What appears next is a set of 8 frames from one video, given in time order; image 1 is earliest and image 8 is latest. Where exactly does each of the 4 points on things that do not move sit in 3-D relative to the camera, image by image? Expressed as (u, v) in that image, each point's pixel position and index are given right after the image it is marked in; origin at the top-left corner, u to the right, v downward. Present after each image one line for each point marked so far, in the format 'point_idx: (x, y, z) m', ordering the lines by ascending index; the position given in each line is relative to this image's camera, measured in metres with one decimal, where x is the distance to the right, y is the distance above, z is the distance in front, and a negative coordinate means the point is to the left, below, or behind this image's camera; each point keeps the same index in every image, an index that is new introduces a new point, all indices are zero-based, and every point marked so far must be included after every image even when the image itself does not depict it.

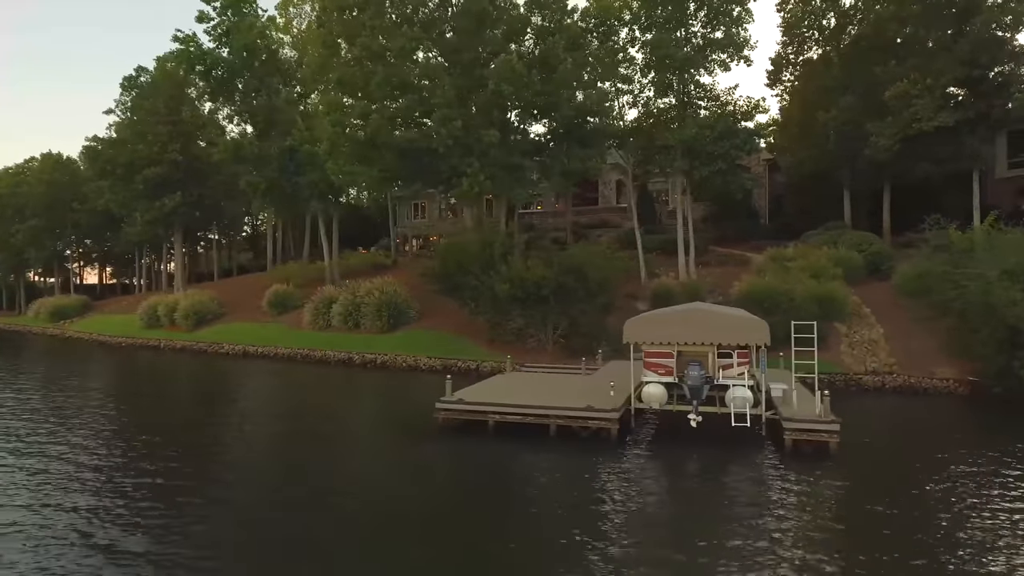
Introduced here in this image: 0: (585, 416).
0: (+1.5, -2.6, +13.2) m
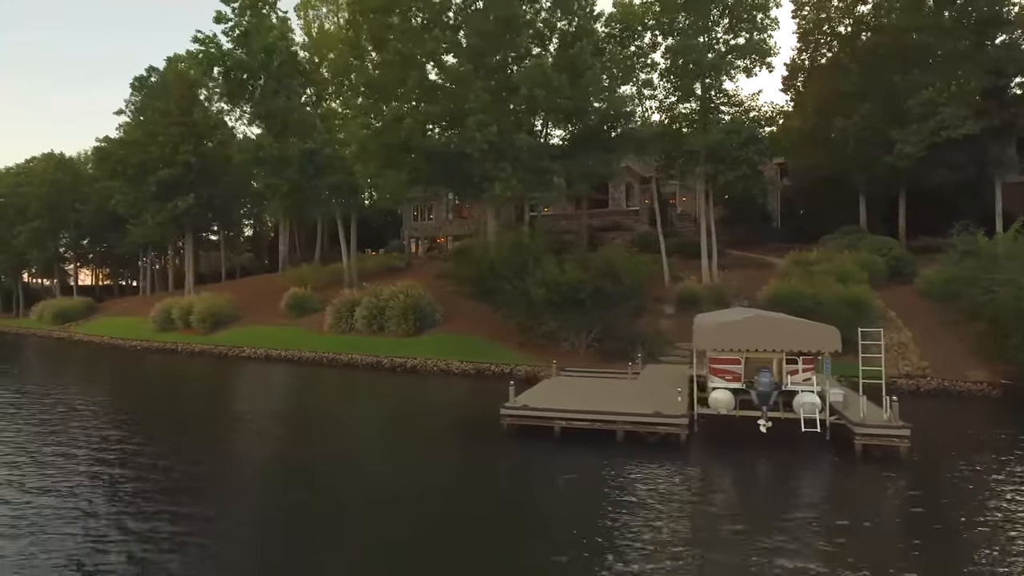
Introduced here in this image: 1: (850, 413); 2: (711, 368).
0: (+2.9, -2.8, +13.4) m
1: (+7.1, -2.6, +13.5) m
2: (+4.3, -1.7, +13.8) m
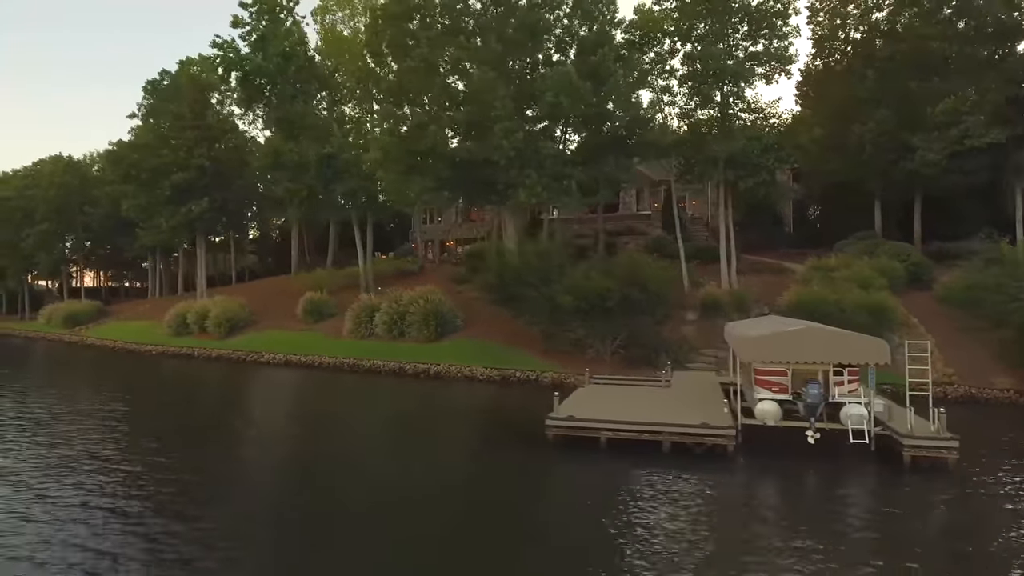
0: (+3.9, -3.0, +13.5) m
1: (+8.1, -2.9, +13.6) m
2: (+5.3, -2.0, +13.9) m
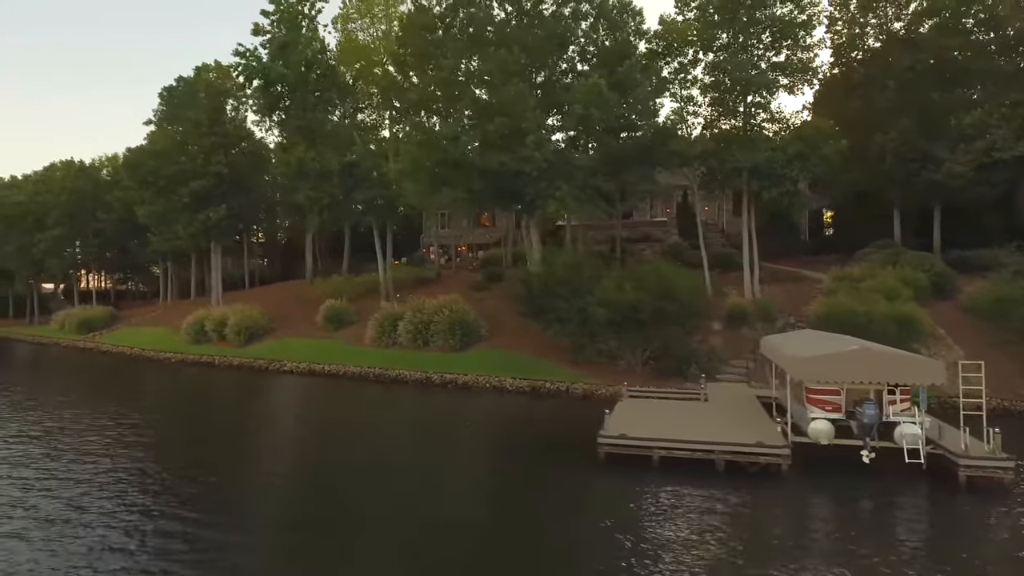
0: (+5.1, -3.4, +13.5) m
1: (+9.2, -3.3, +13.7) m
2: (+6.4, -2.4, +14.0) m
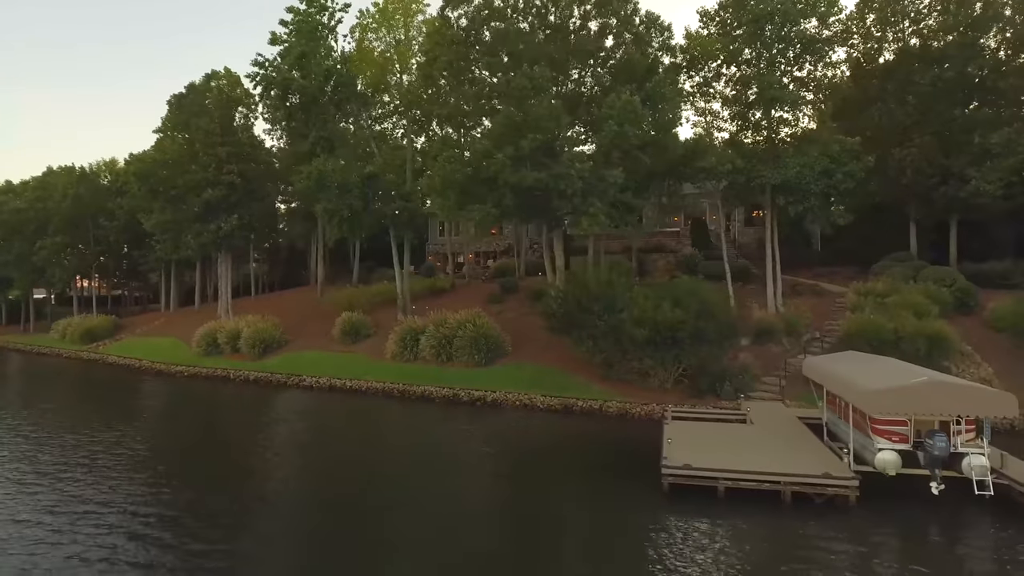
0: (+6.5, -4.1, +13.5) m
1: (+10.6, -3.9, +13.7) m
2: (+7.8, -3.0, +13.9) m
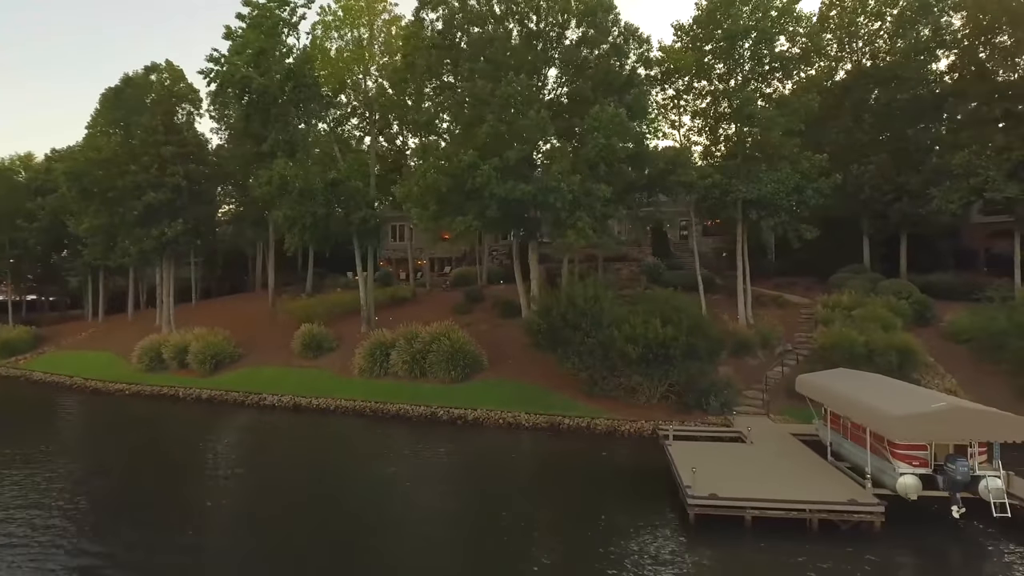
0: (+7.0, -4.6, +13.4) m
1: (+11.1, -4.5, +14.1) m
2: (+8.3, -3.6, +14.0) m
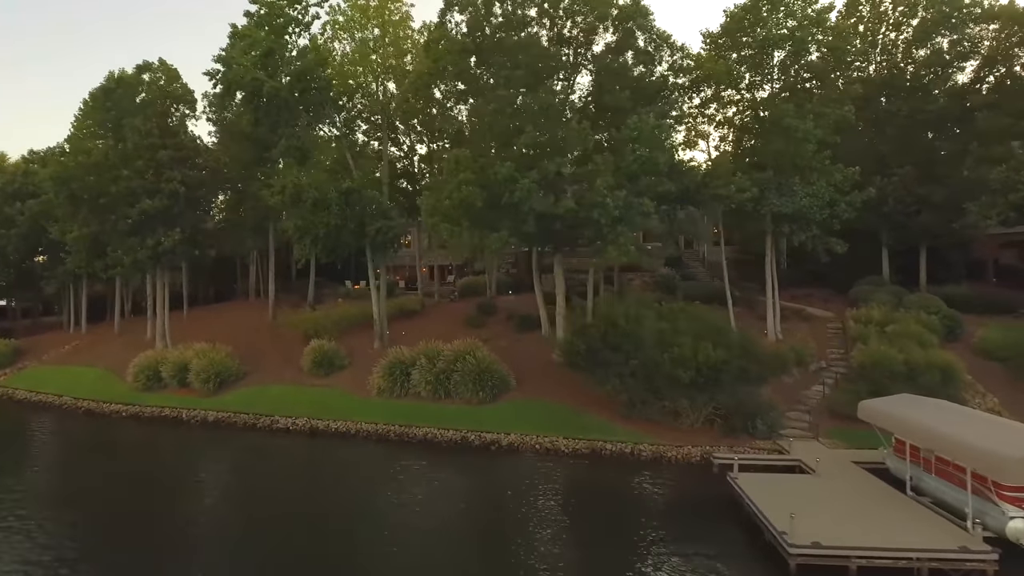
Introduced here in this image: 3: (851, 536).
0: (+8.7, -5.3, +12.6) m
1: (+12.8, -5.1, +13.5) m
2: (+10.0, -4.2, +13.3) m
3: (+7.0, -5.1, +13.3) m
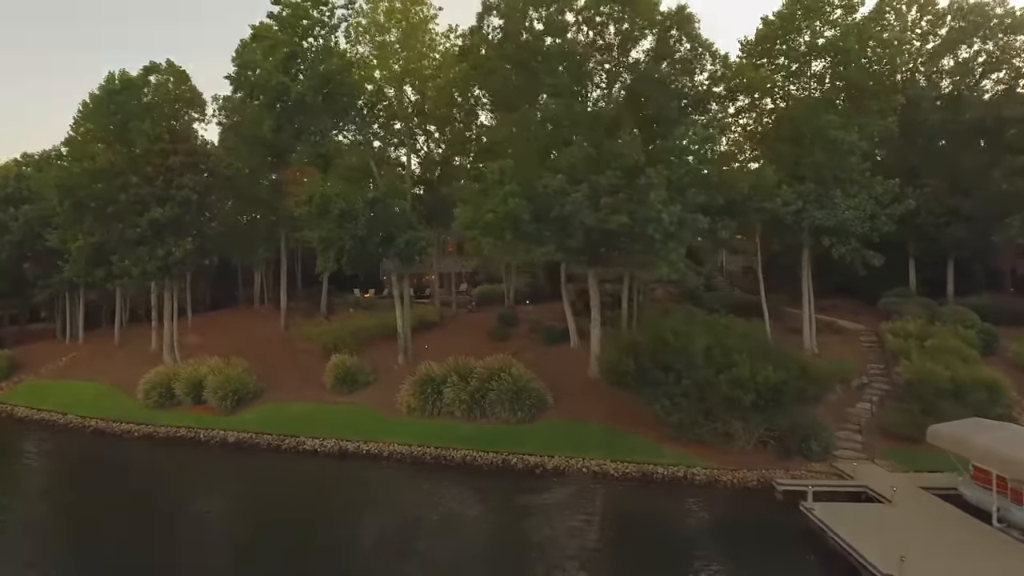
0: (+10.6, -5.9, +12.0) m
1: (+14.6, -5.7, +13.0) m
2: (+11.8, -4.8, +12.7) m
3: (+8.8, -5.7, +12.7) m
